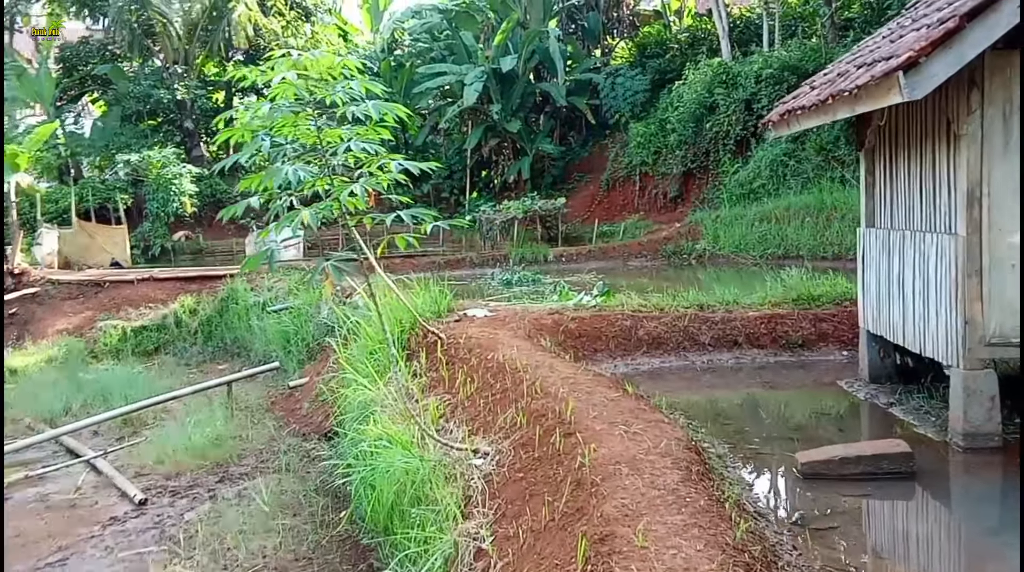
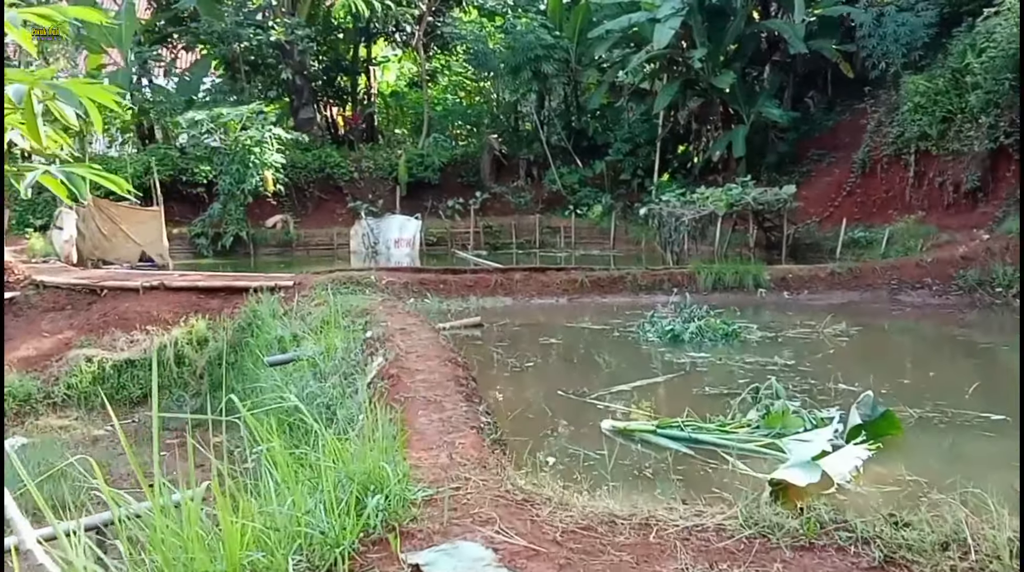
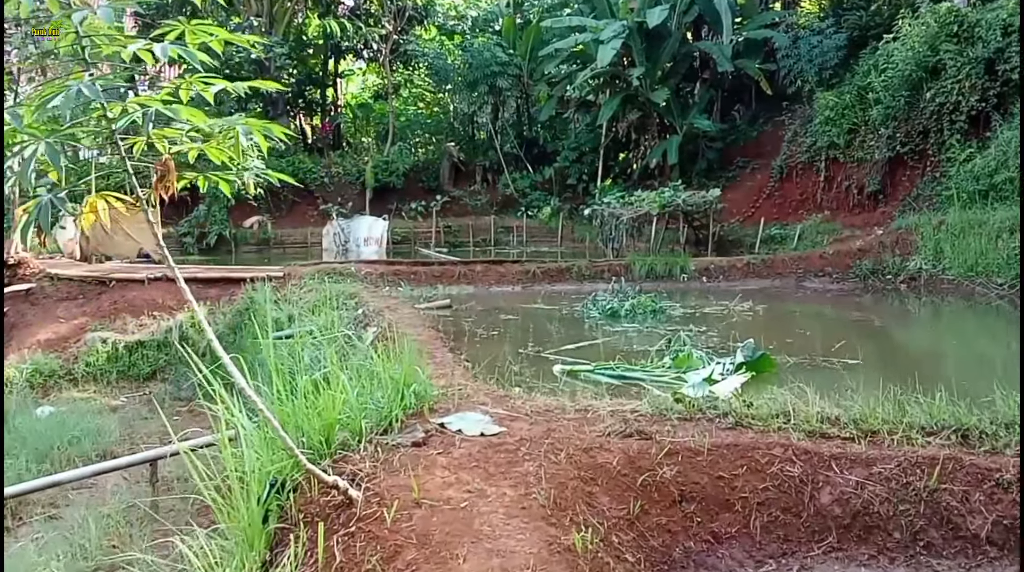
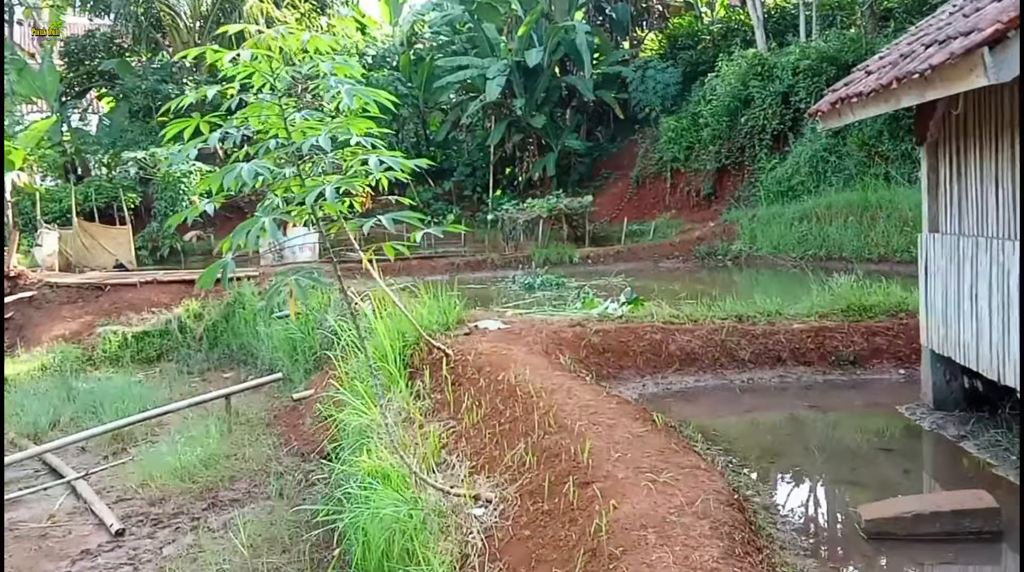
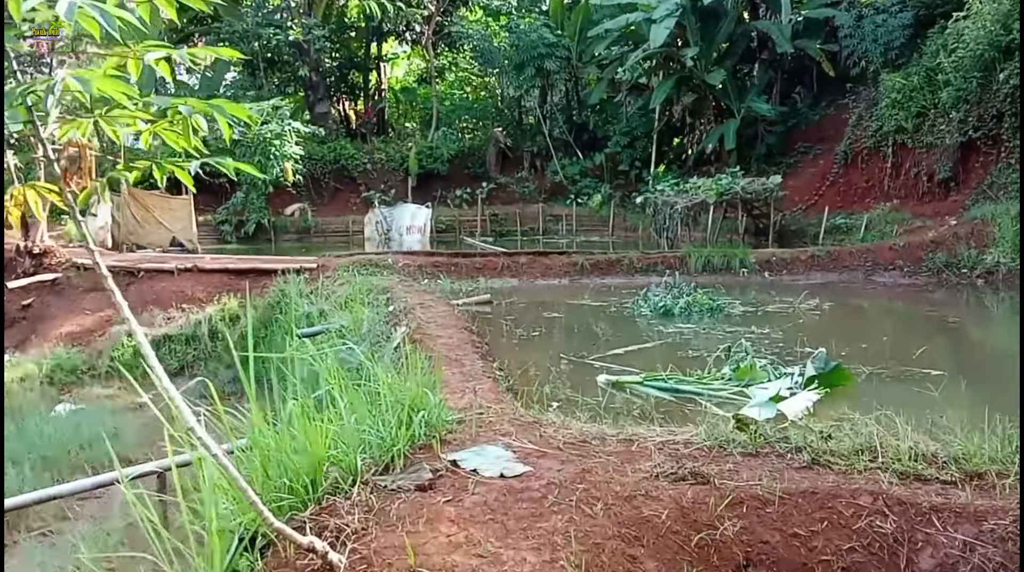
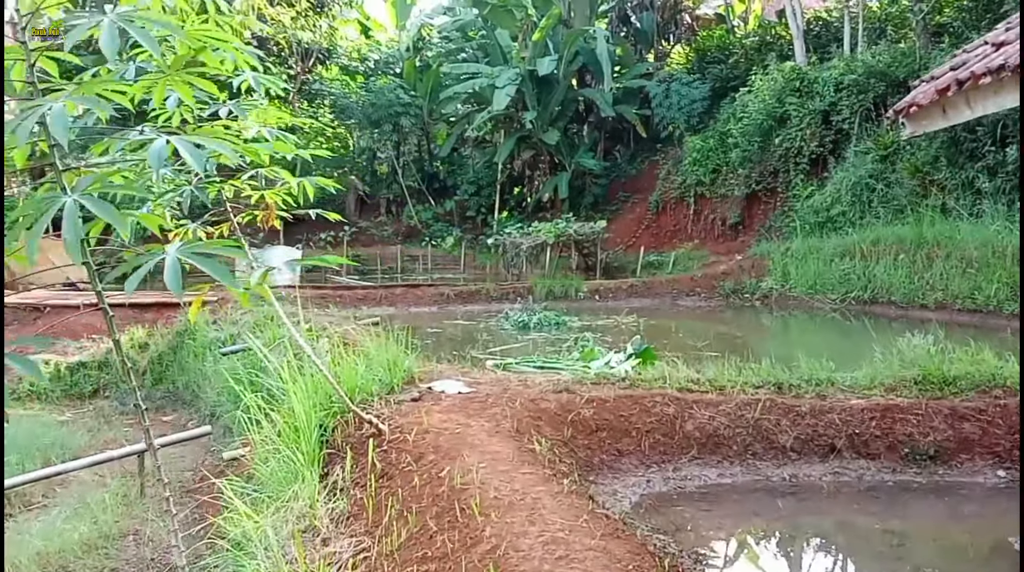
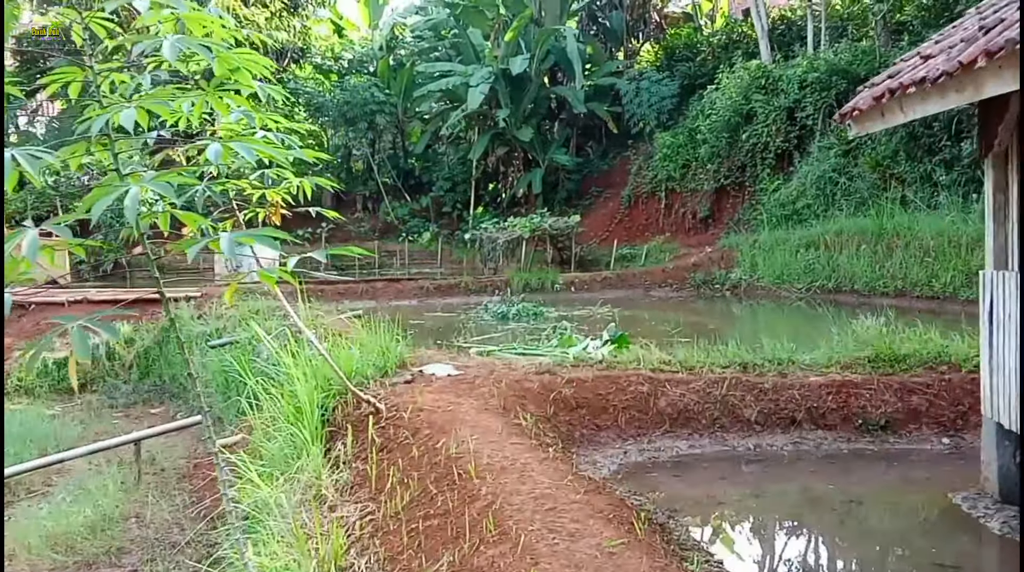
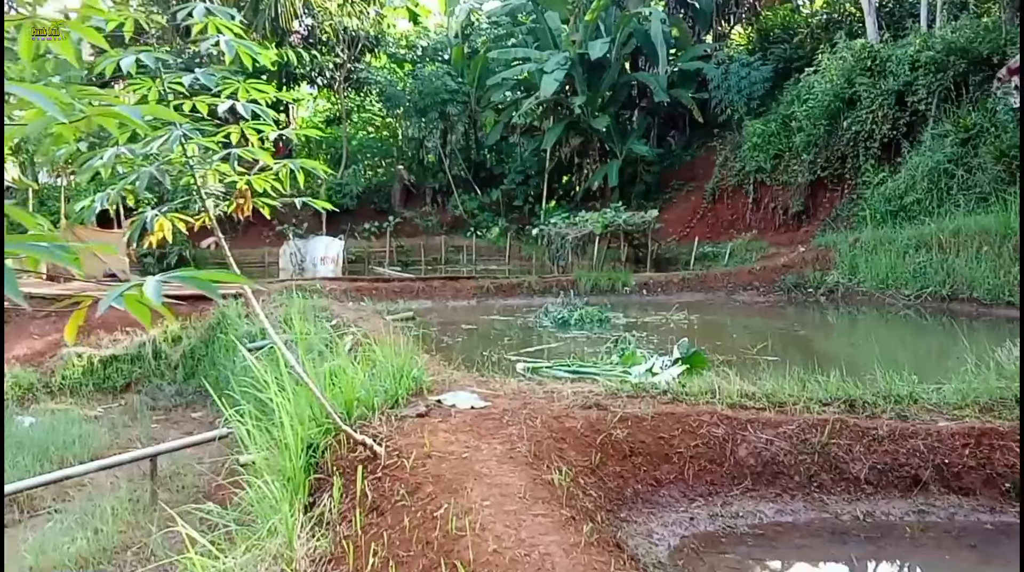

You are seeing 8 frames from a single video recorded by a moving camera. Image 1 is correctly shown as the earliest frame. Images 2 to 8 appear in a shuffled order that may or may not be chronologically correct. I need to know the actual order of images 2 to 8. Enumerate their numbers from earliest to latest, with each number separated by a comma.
4, 7, 6, 8, 3, 5, 2
